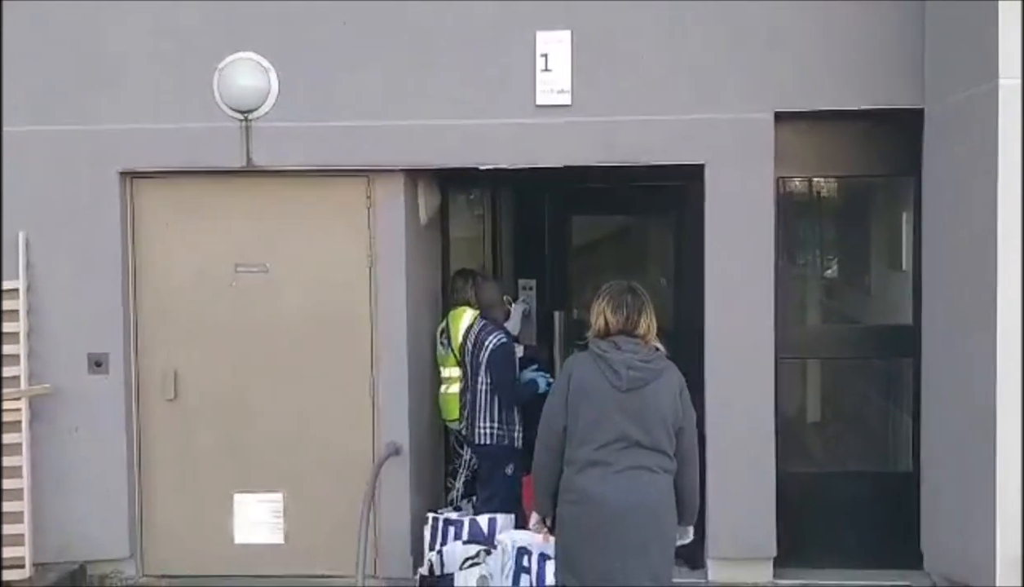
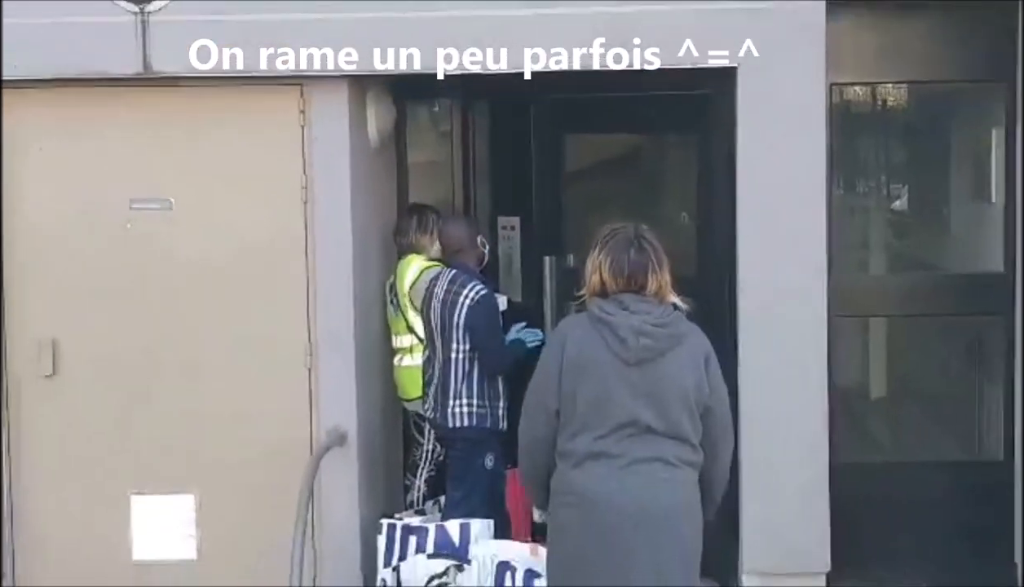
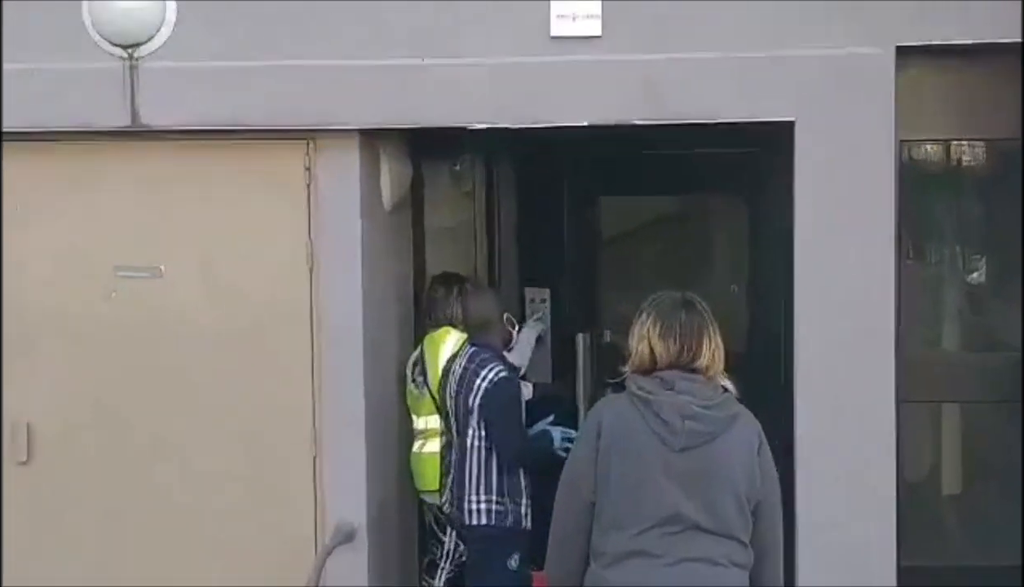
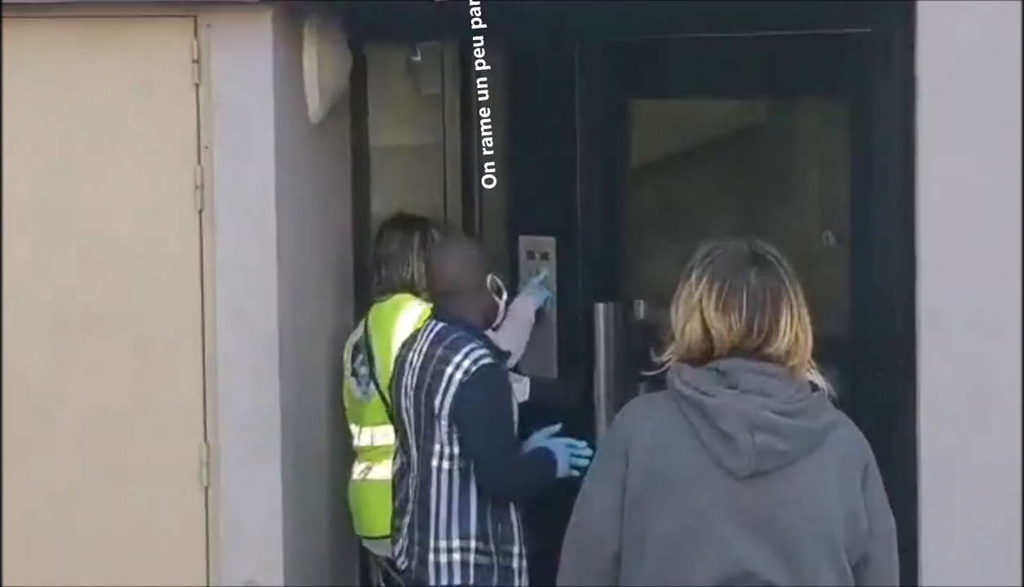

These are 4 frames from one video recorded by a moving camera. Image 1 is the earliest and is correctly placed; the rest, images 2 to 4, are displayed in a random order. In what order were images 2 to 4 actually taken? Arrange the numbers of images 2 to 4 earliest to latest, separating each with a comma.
3, 4, 2
